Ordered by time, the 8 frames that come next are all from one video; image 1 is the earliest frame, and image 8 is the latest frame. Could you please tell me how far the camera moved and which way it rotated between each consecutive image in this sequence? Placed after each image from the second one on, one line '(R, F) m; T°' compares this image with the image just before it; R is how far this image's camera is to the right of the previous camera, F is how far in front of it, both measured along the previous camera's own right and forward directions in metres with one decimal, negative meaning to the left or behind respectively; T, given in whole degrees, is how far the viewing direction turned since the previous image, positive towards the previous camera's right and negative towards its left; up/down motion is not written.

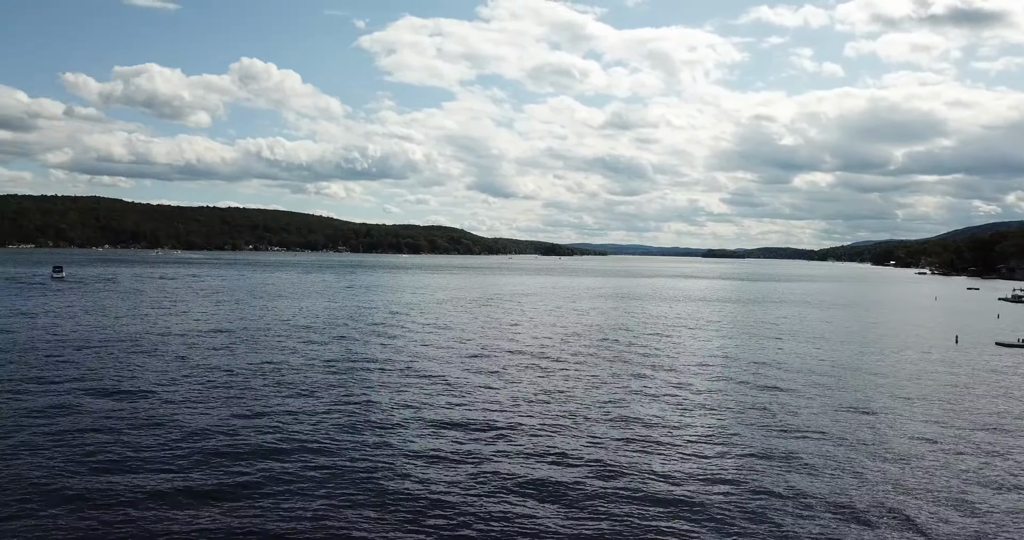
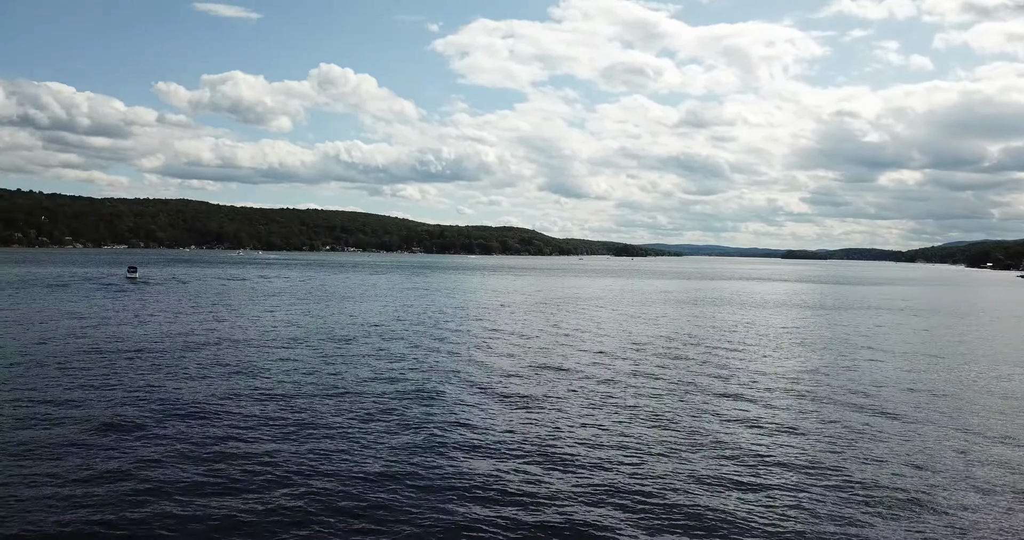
(+1.5, -0.3) m; -5°
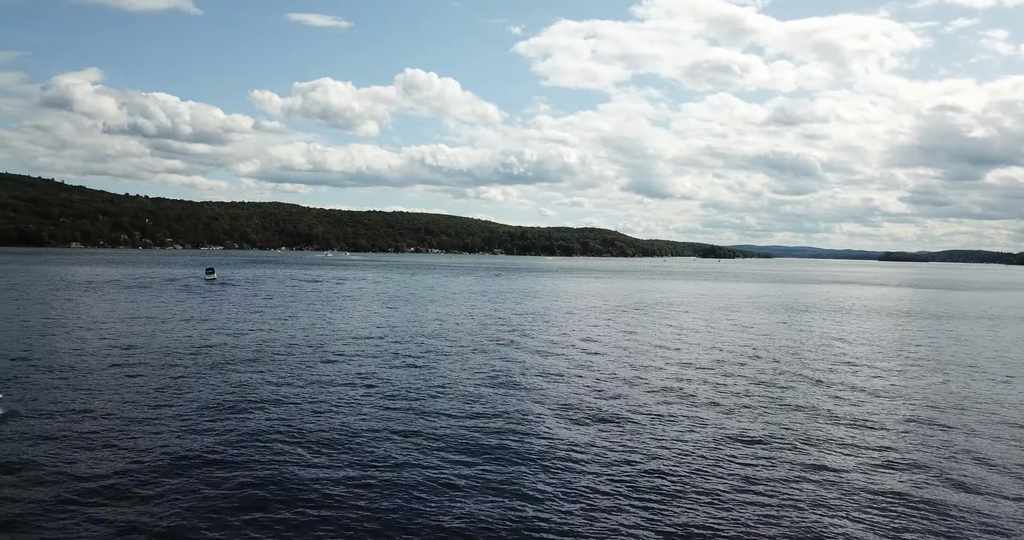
(+0.3, +2.2) m; -6°
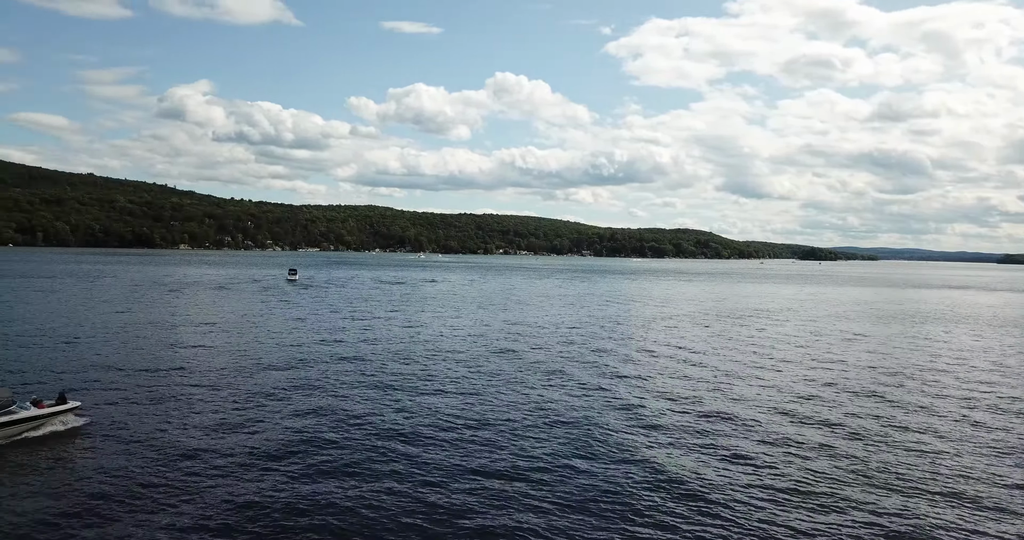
(+0.2, +2.5) m; -7°
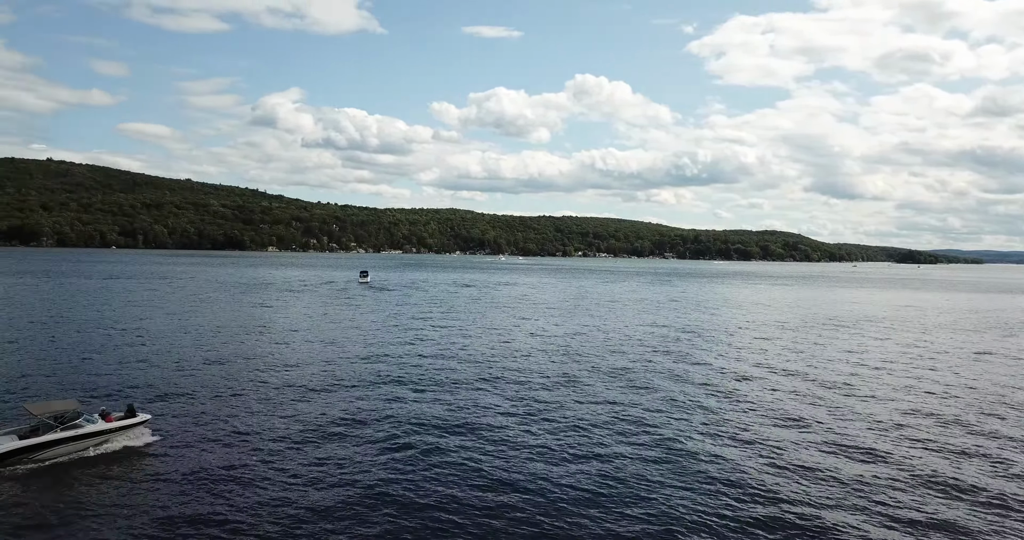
(-0.1, +3.0) m; -6°
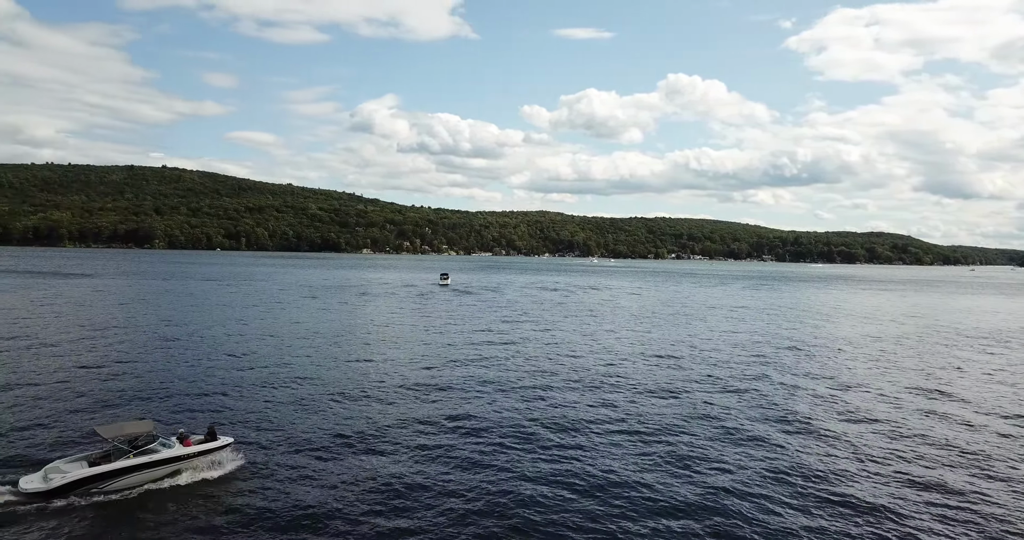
(0.0, +3.5) m; -7°
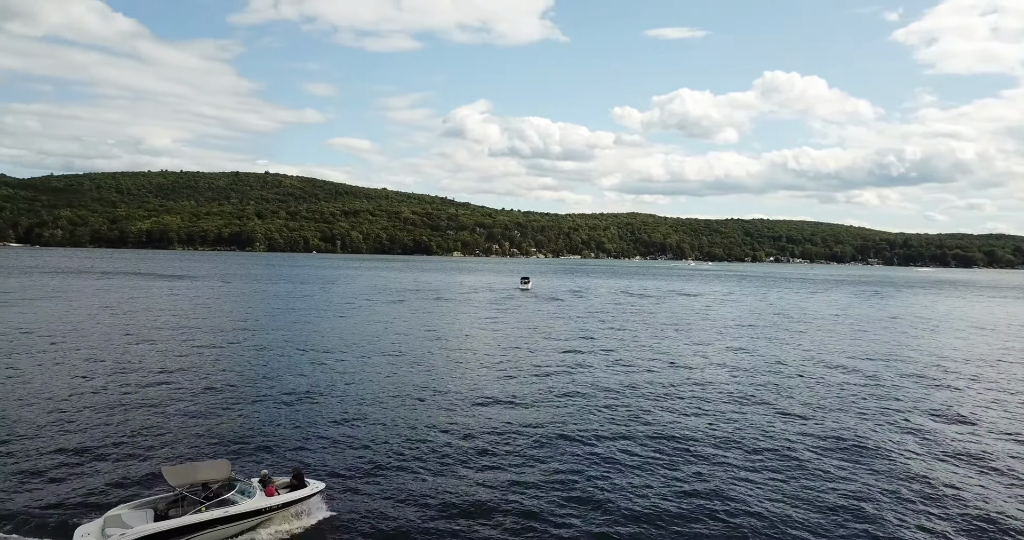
(+0.2, +3.8) m; -7°
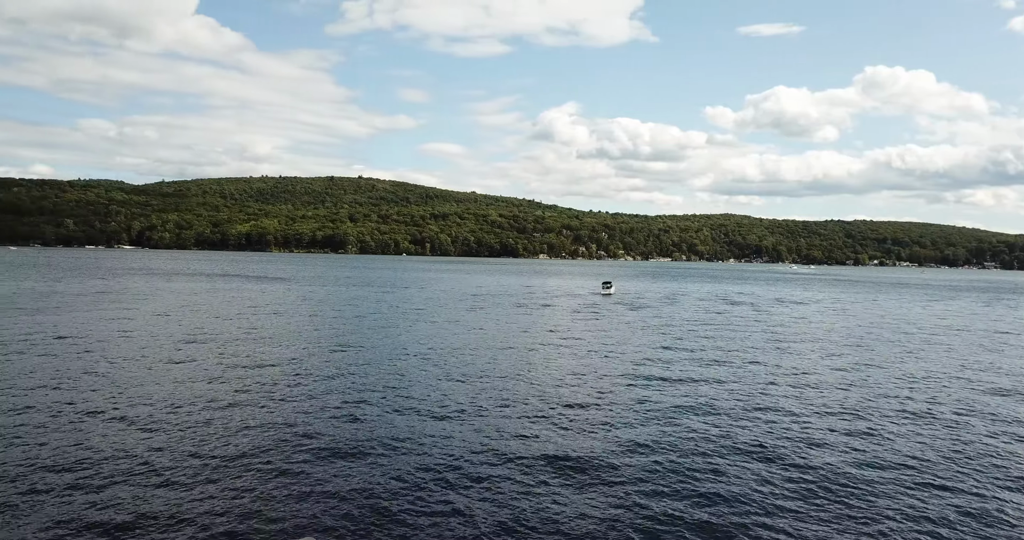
(+0.3, +3.7) m; -6°
